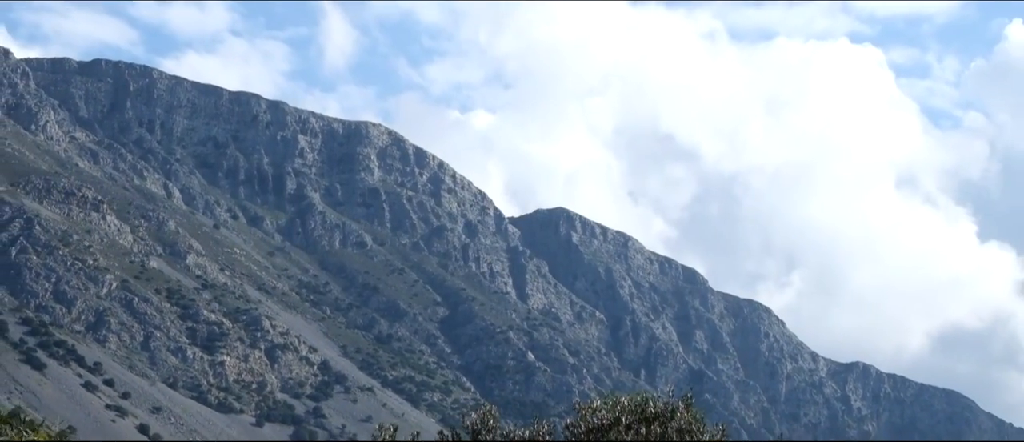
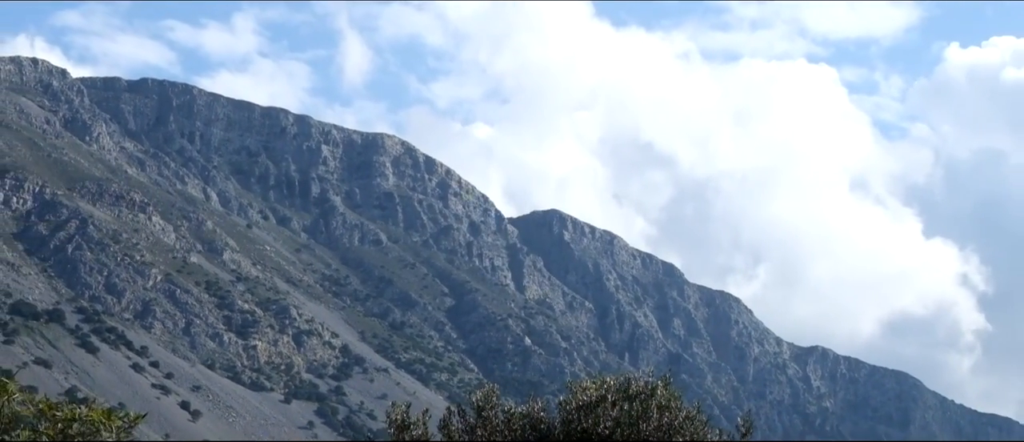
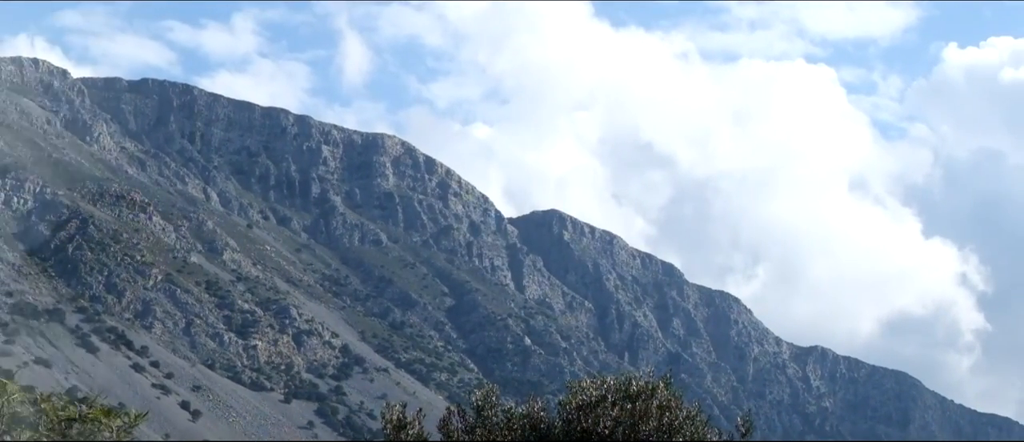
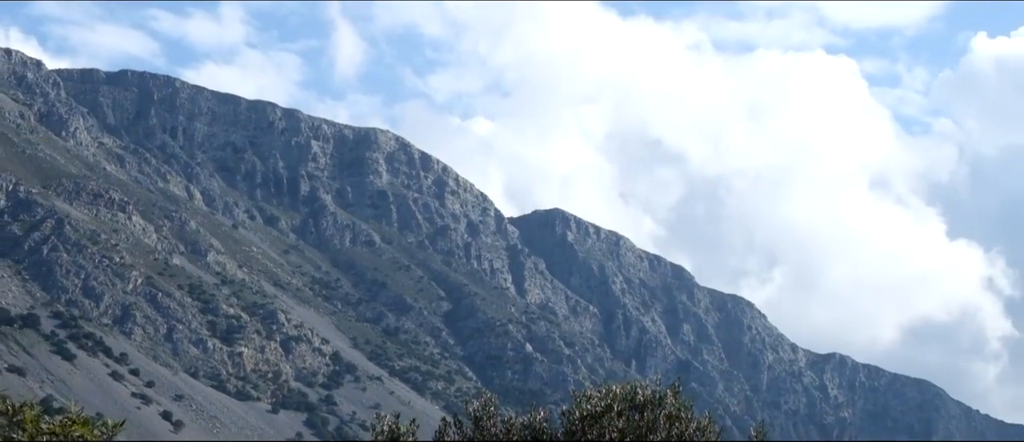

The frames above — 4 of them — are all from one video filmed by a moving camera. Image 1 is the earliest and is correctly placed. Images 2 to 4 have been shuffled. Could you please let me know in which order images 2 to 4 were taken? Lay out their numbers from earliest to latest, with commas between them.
4, 2, 3
